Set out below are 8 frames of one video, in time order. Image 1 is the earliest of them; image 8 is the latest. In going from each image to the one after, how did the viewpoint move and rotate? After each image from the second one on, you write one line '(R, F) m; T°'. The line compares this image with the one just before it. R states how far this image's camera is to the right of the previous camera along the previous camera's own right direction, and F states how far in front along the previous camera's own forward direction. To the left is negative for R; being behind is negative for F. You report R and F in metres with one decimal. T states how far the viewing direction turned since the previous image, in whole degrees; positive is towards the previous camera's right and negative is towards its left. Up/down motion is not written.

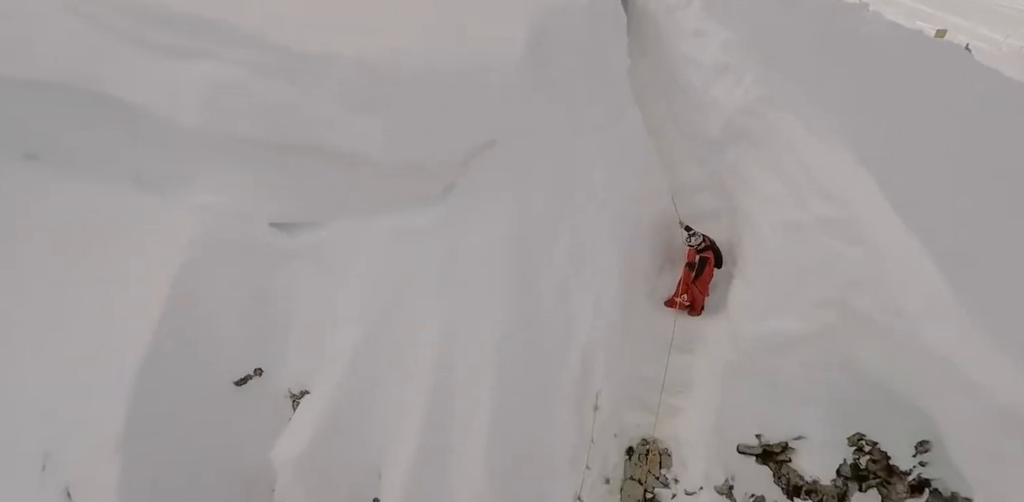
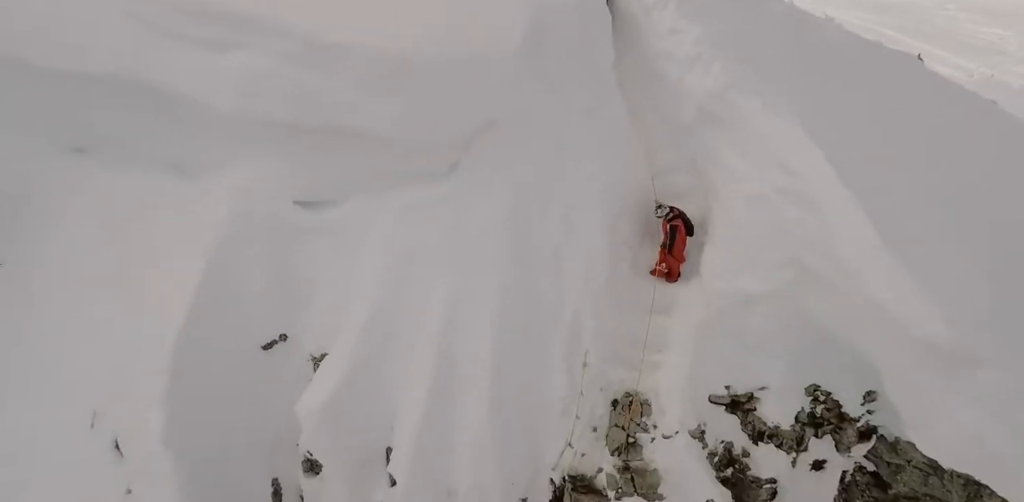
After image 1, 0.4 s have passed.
(0.0, -0.3) m; 0°
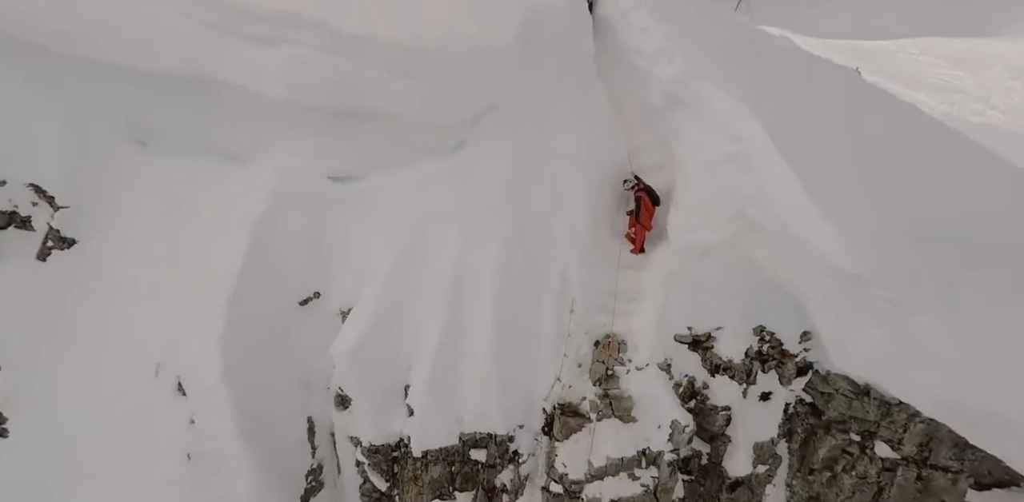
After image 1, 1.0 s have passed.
(0.0, -0.6) m; +1°
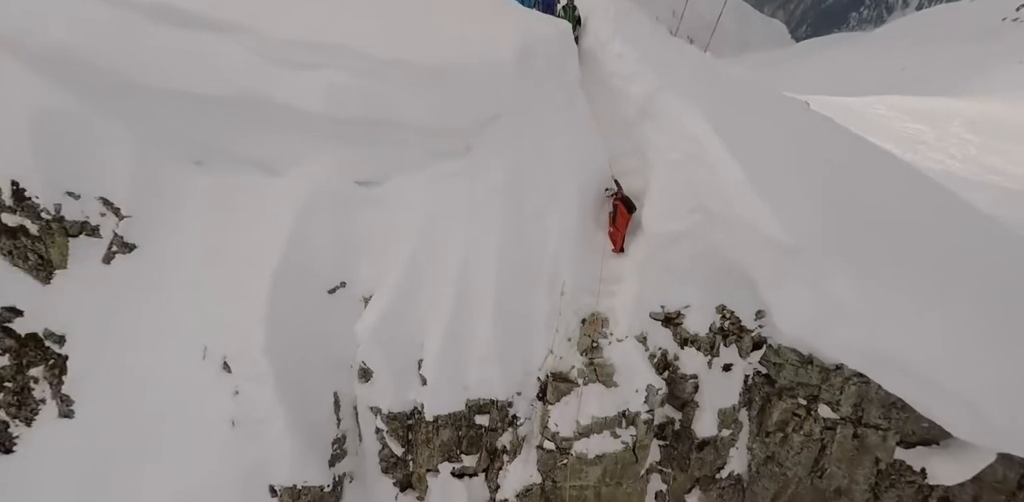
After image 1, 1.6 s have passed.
(-0.1, -0.6) m; +1°
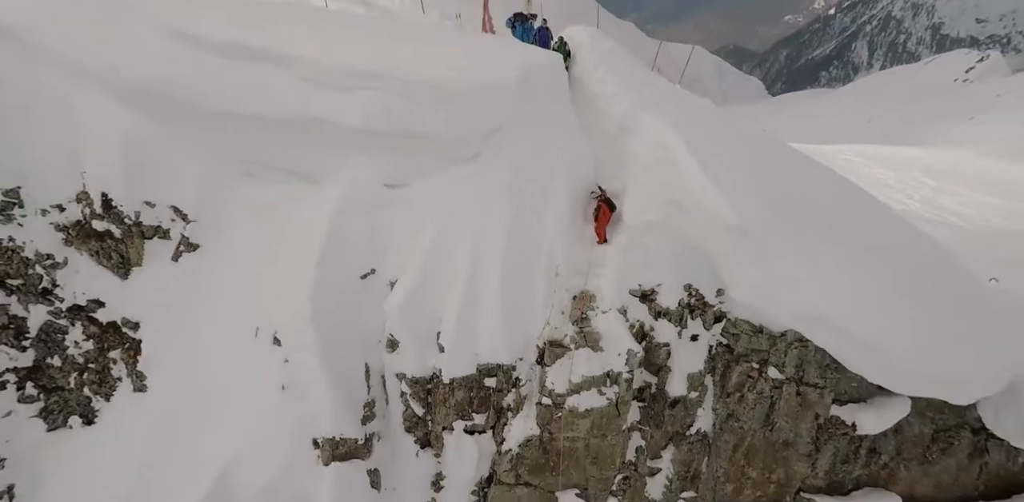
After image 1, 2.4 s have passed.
(-0.1, -0.9) m; +1°
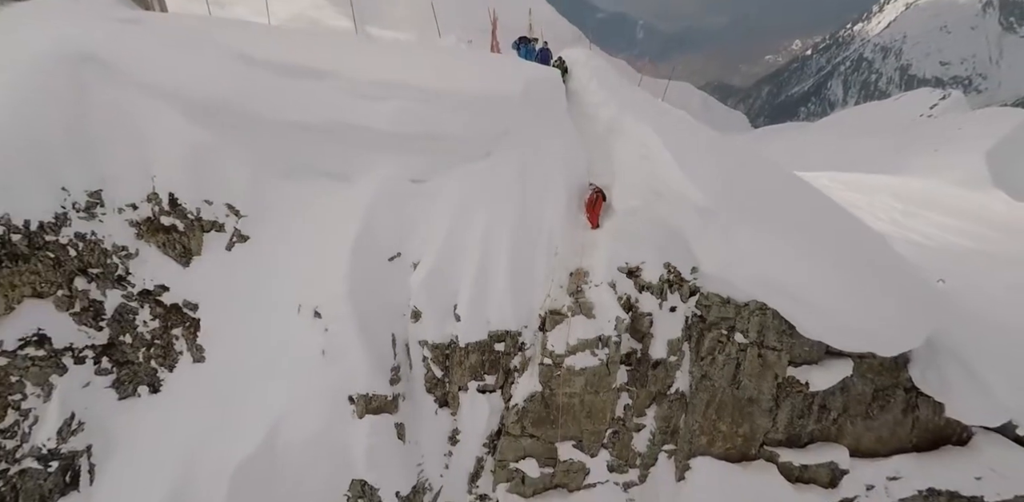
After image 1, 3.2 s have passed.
(-0.2, -0.9) m; +1°
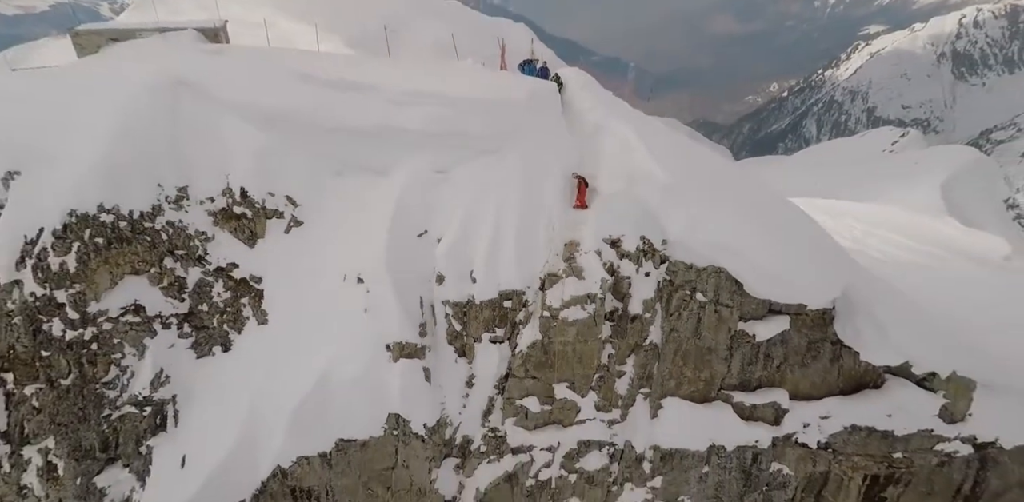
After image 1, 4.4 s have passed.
(-0.4, -1.4) m; +2°
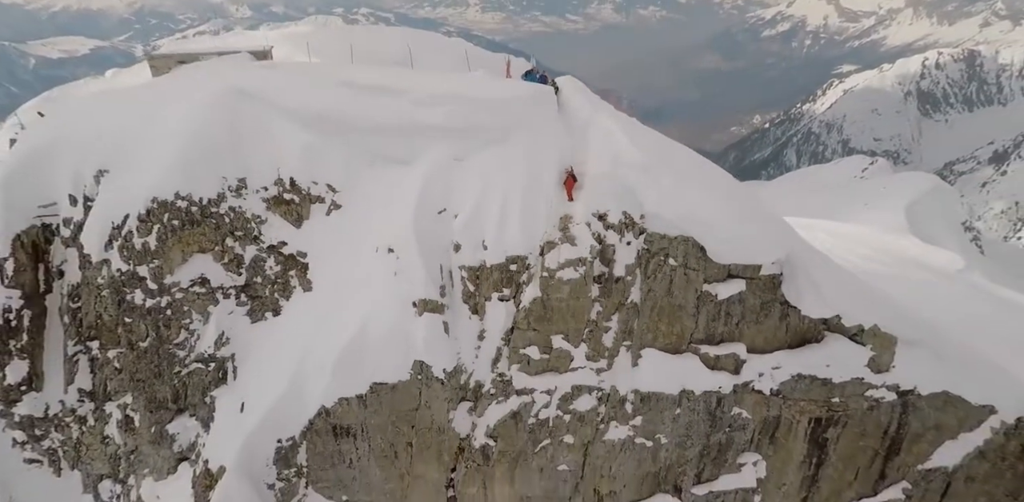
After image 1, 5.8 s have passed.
(-0.5, -1.5) m; +2°
